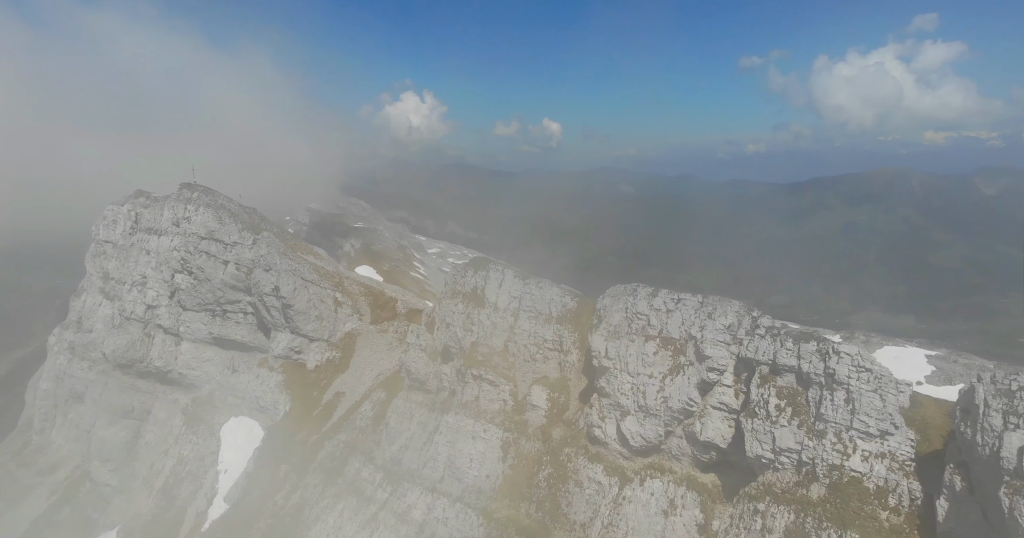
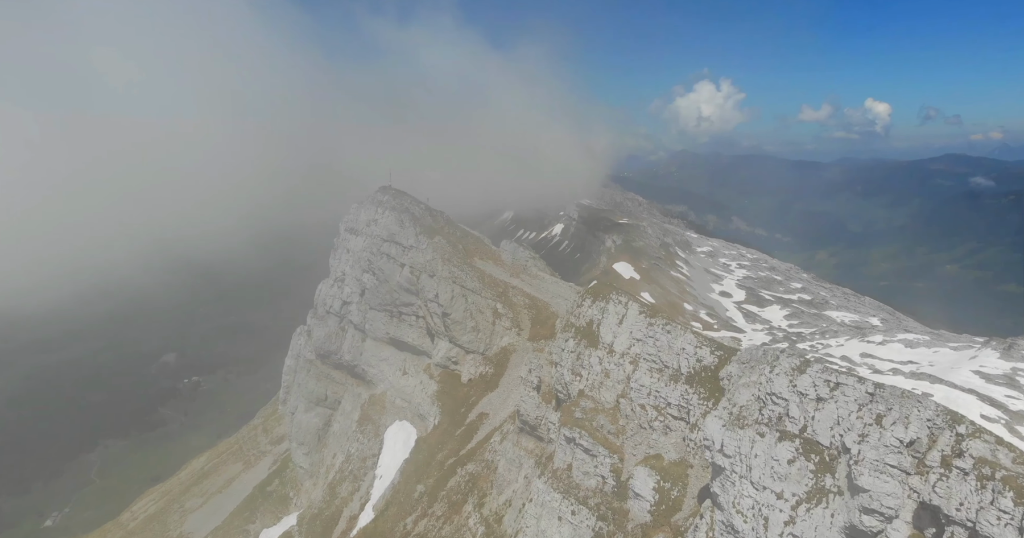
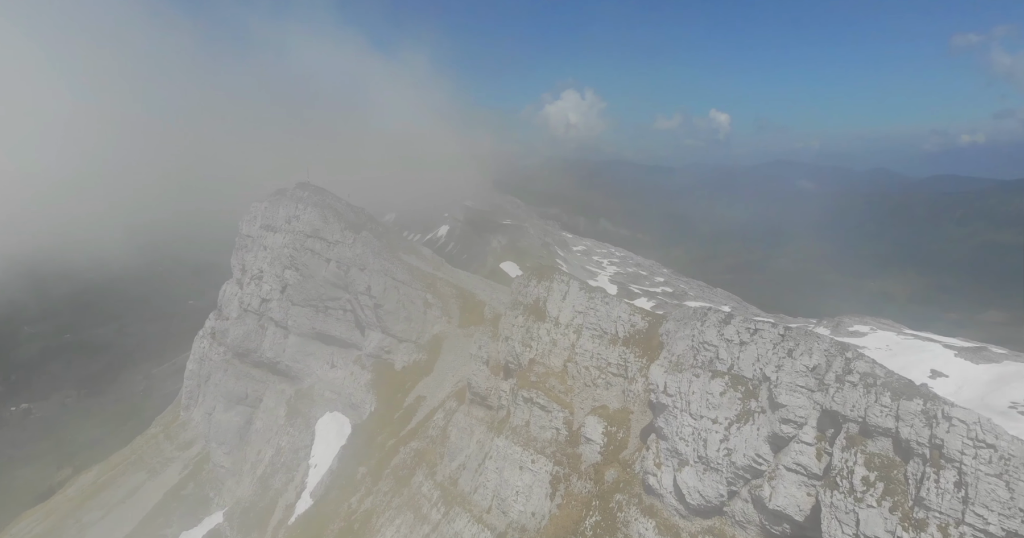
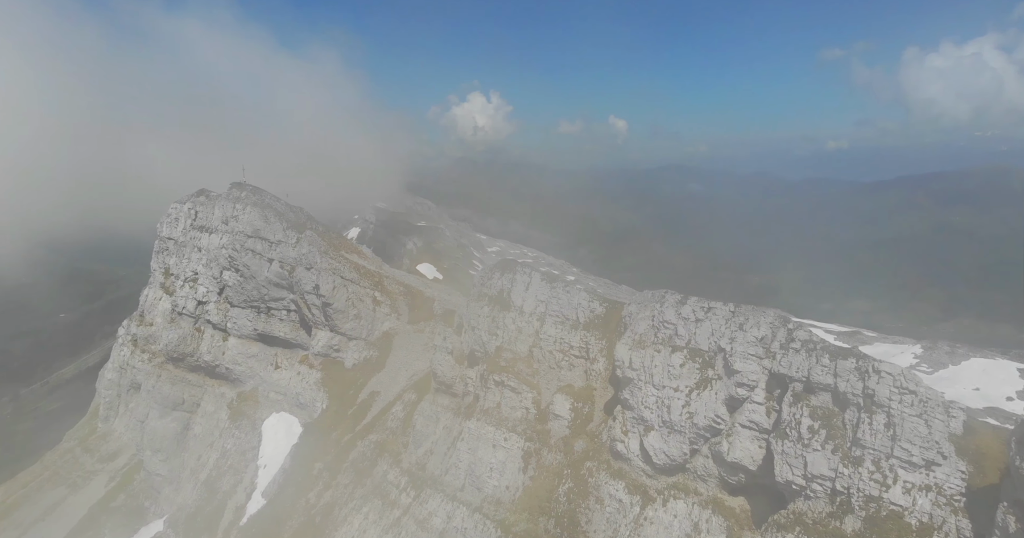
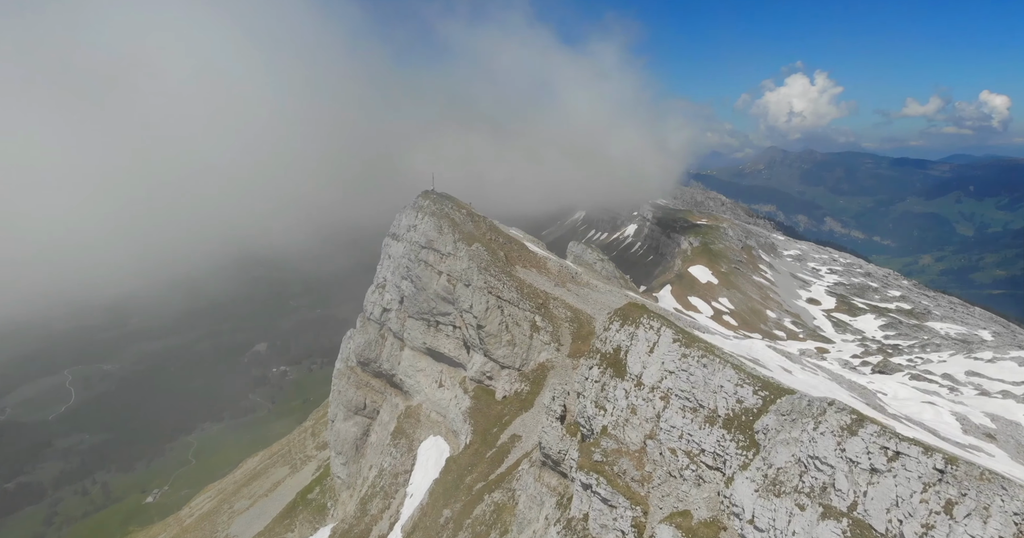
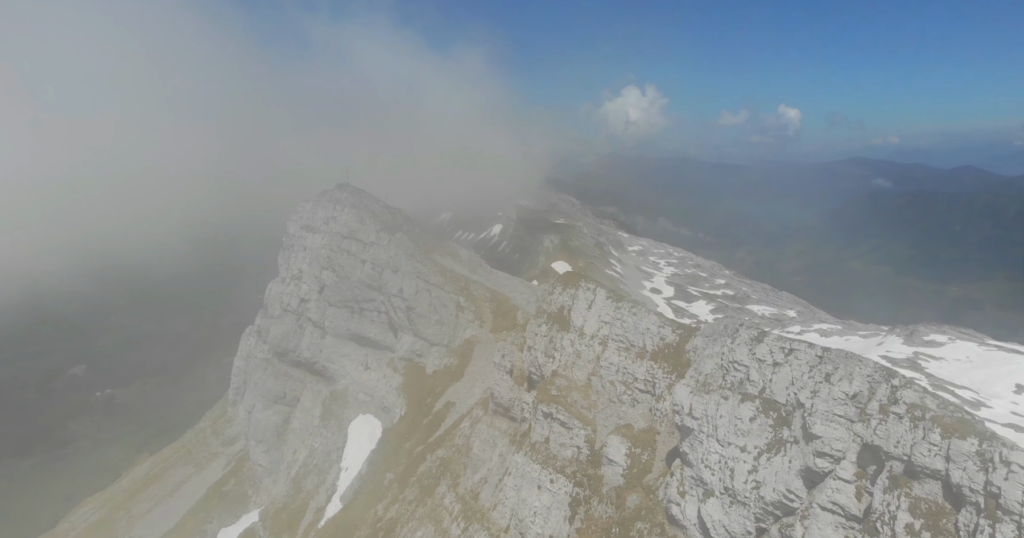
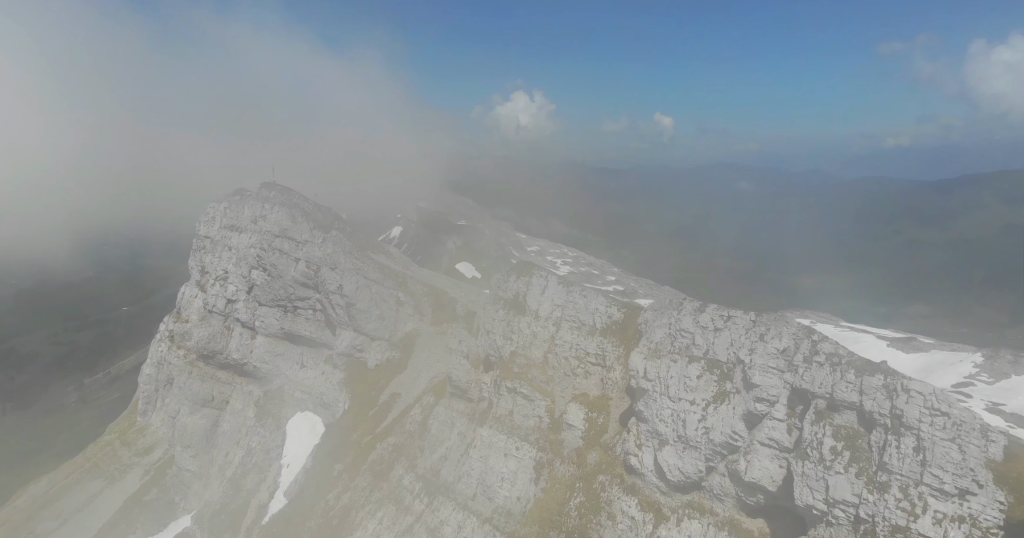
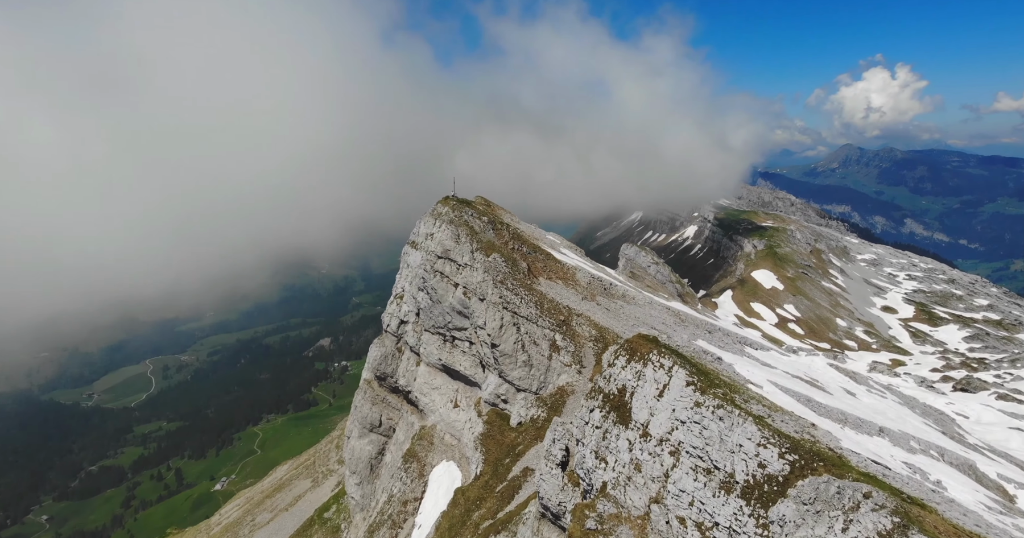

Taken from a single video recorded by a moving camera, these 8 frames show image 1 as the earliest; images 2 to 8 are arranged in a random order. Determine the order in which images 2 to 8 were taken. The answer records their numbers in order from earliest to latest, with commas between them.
4, 7, 3, 6, 2, 5, 8
